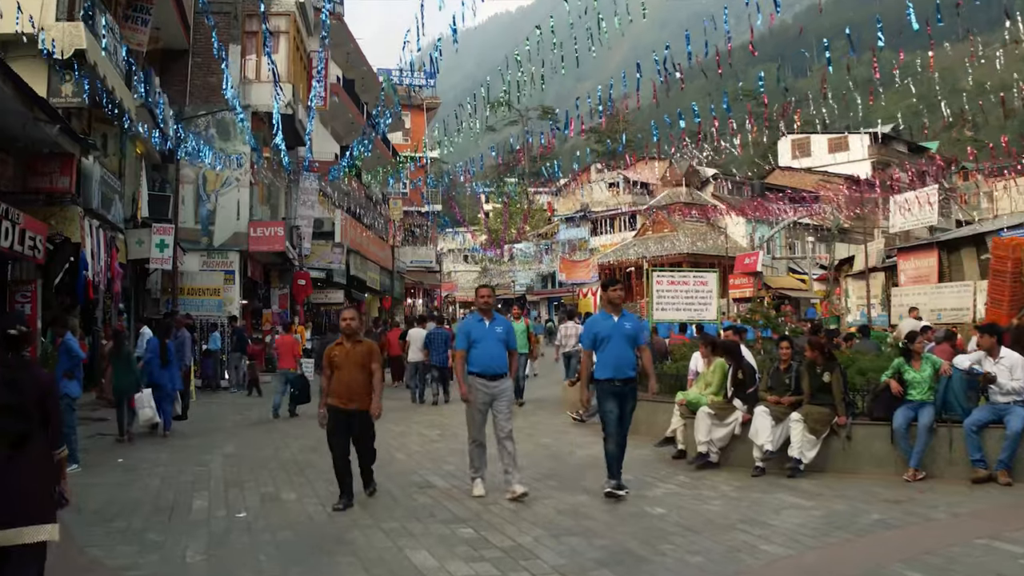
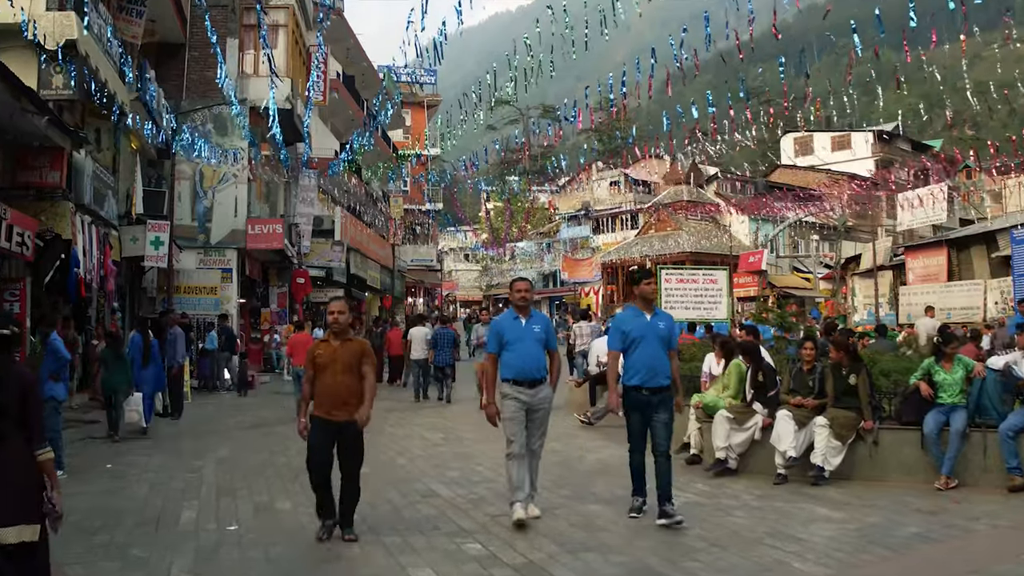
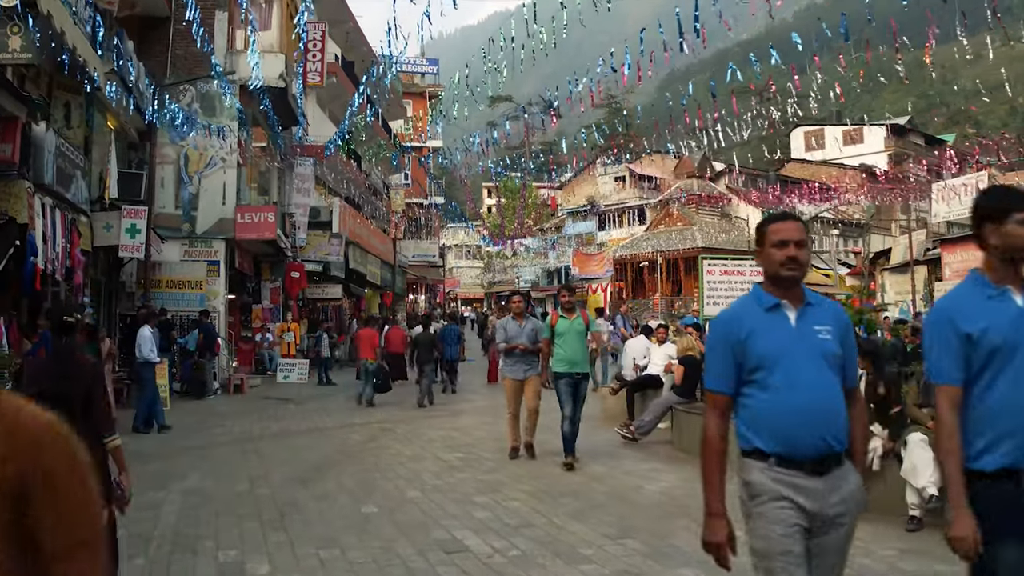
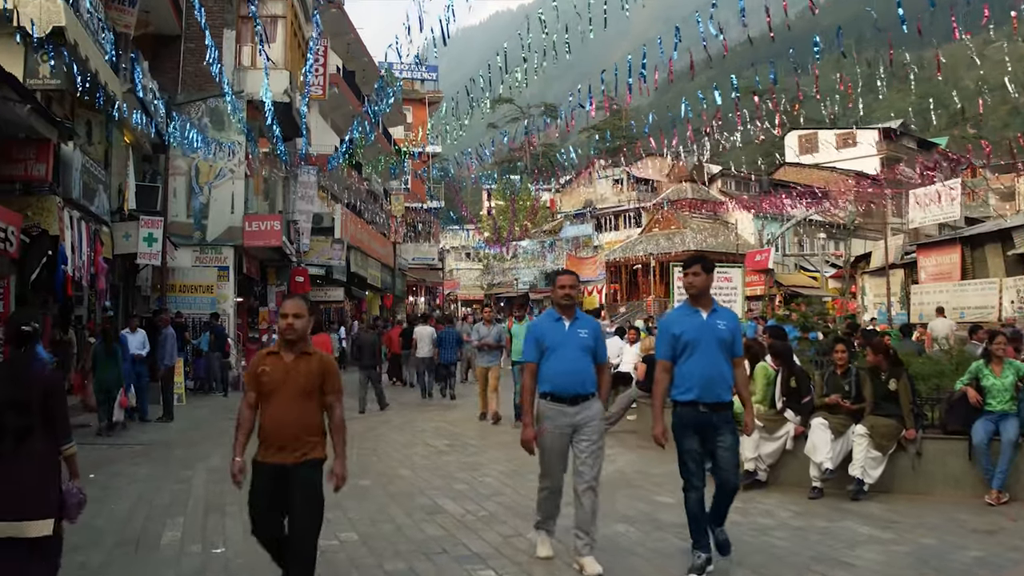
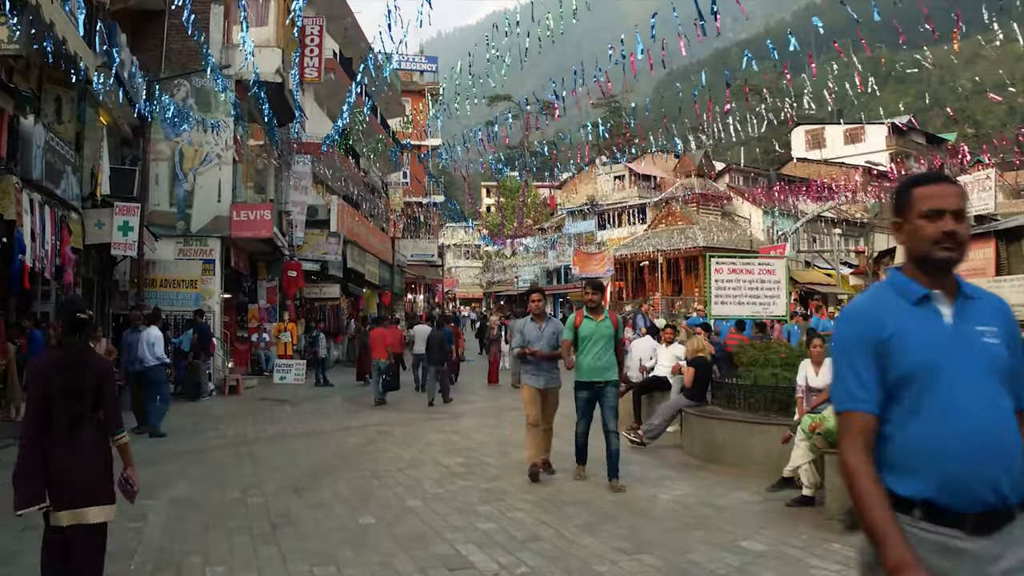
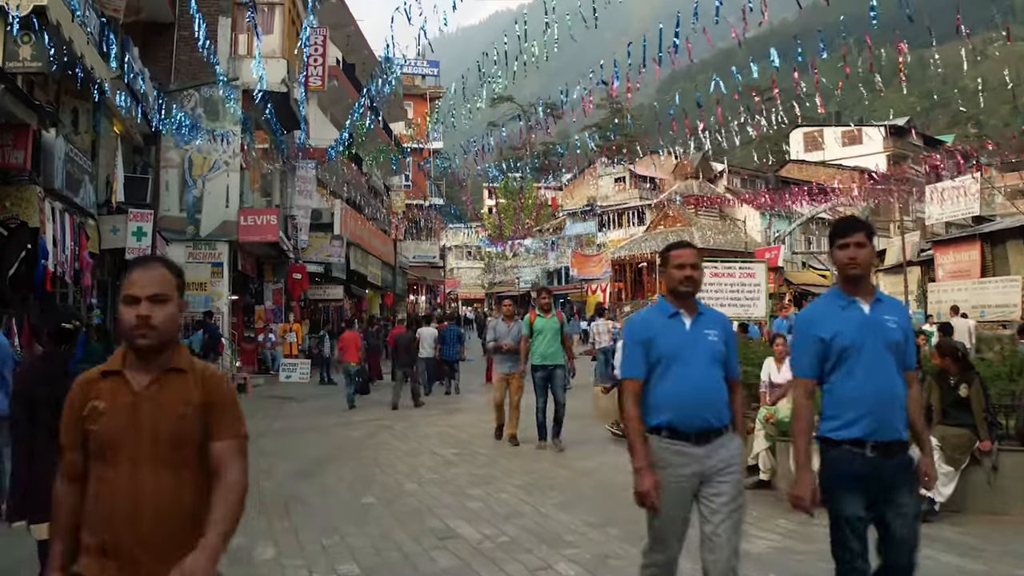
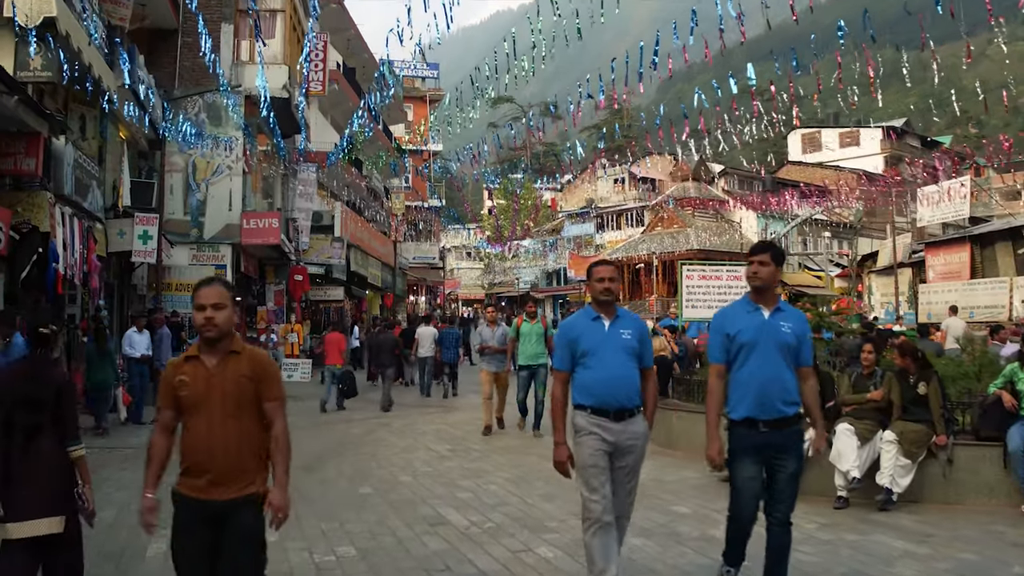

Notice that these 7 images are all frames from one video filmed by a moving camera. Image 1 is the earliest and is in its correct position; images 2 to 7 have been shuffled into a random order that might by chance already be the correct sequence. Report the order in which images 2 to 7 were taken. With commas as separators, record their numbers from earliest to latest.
2, 4, 7, 6, 3, 5
